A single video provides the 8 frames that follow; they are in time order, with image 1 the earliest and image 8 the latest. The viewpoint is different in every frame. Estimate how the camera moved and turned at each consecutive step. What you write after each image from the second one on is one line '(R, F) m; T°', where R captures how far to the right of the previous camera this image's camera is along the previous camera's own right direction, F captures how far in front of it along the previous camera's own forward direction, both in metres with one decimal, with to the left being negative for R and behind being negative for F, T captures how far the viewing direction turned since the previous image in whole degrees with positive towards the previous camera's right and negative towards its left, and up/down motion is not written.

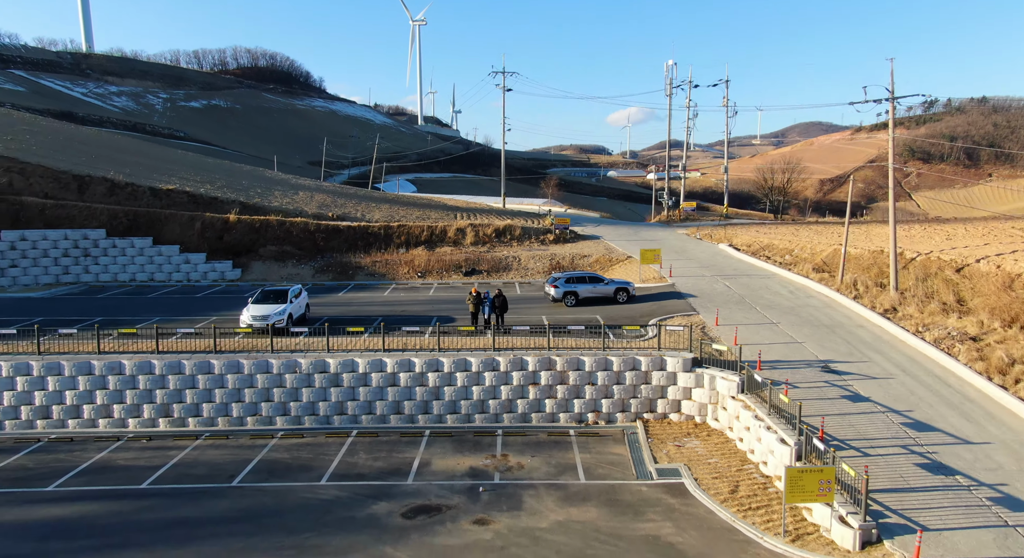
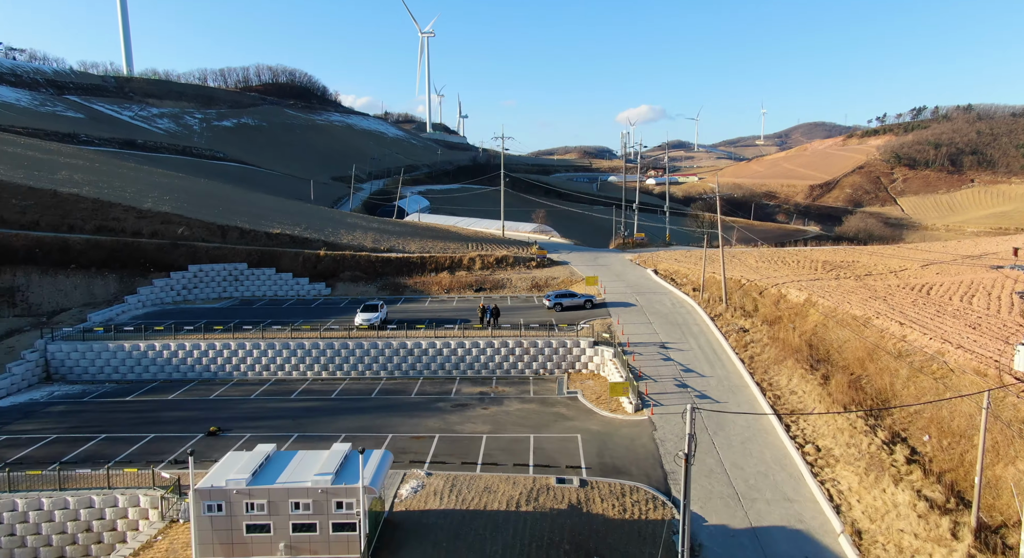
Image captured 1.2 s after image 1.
(+0.5, -7.6) m; -1°
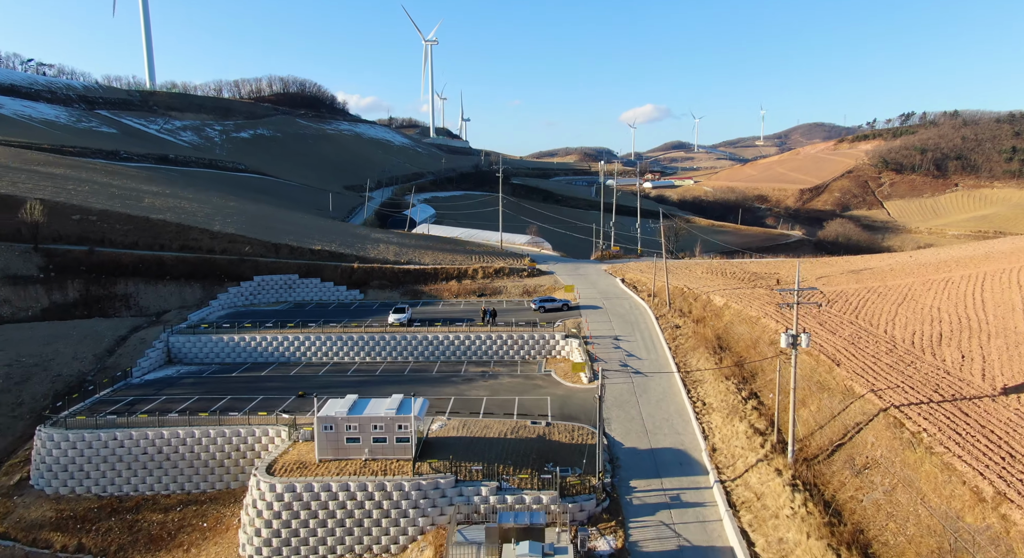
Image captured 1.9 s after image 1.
(+0.3, -5.6) m; 0°
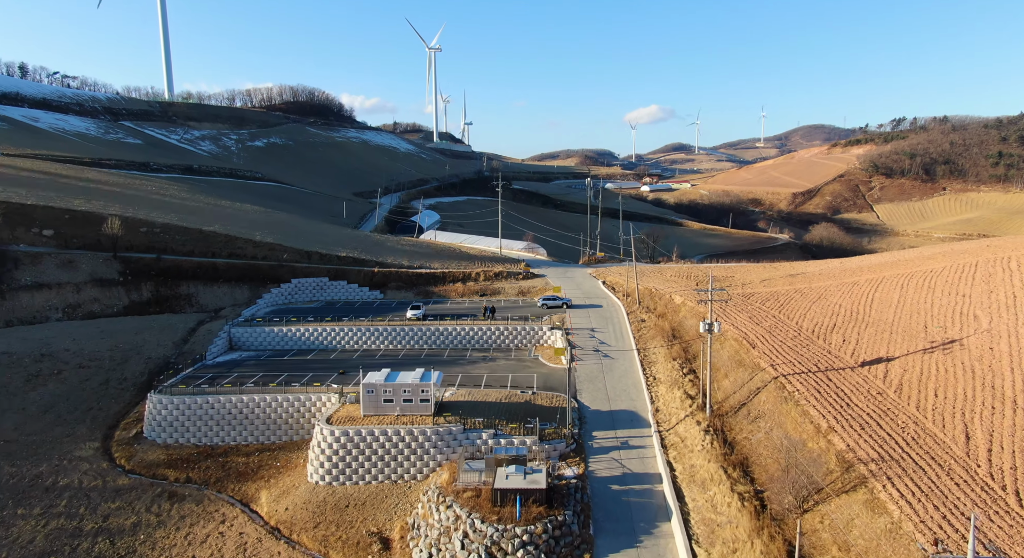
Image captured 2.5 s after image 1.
(+0.3, -4.8) m; 0°
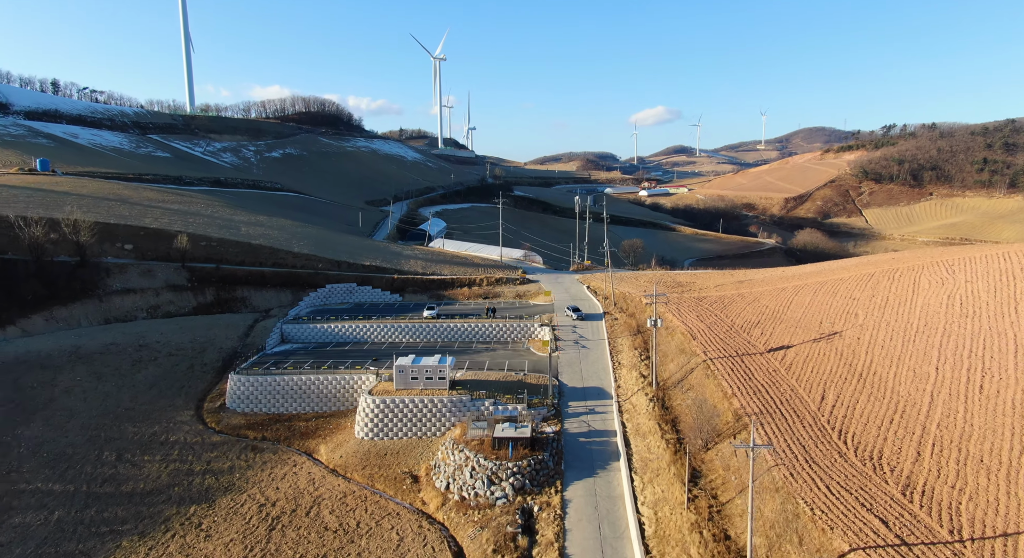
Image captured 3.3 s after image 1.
(+0.3, -5.9) m; 0°
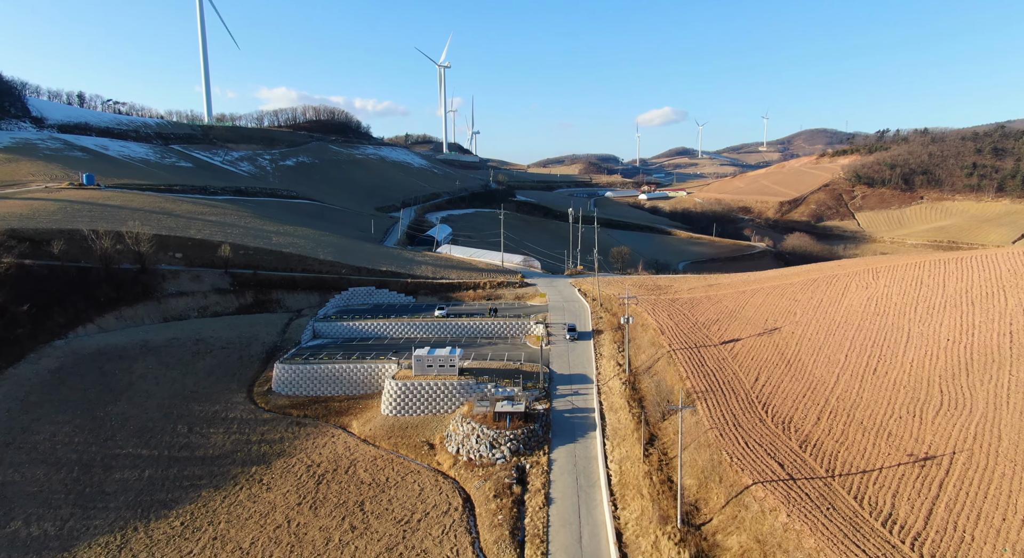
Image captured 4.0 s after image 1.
(+0.3, -5.0) m; 0°
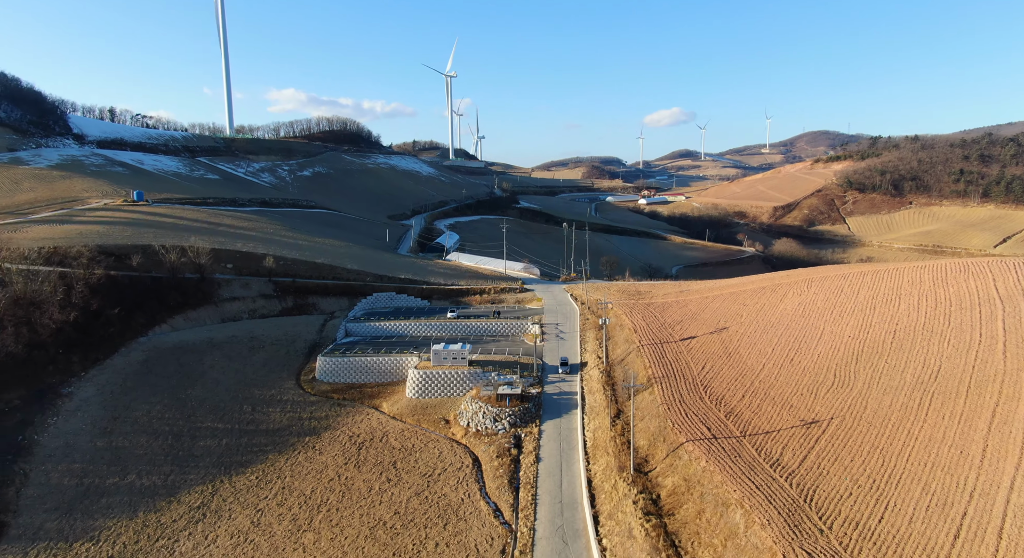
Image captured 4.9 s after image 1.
(+0.3, -6.7) m; 0°
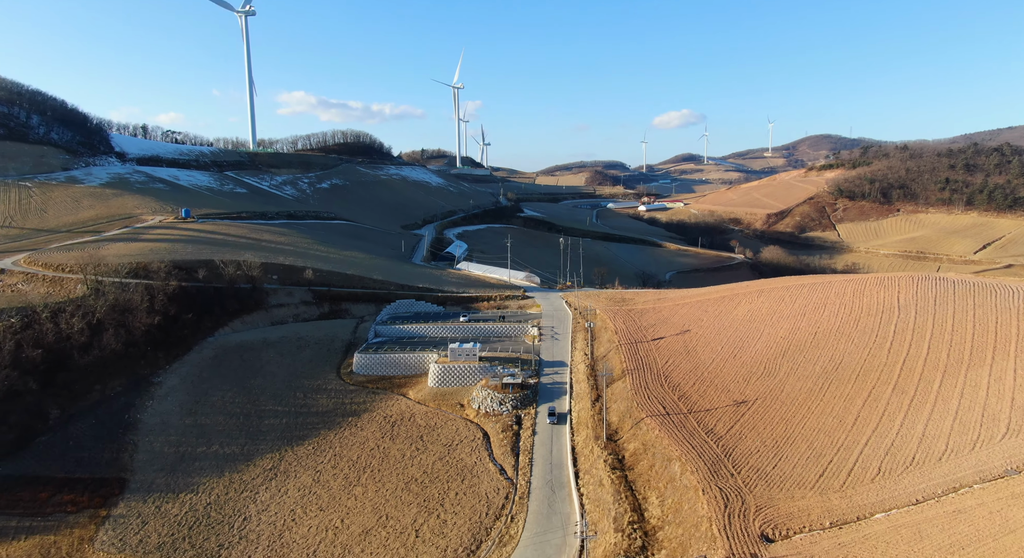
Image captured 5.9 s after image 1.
(+0.2, -7.9) m; -1°
